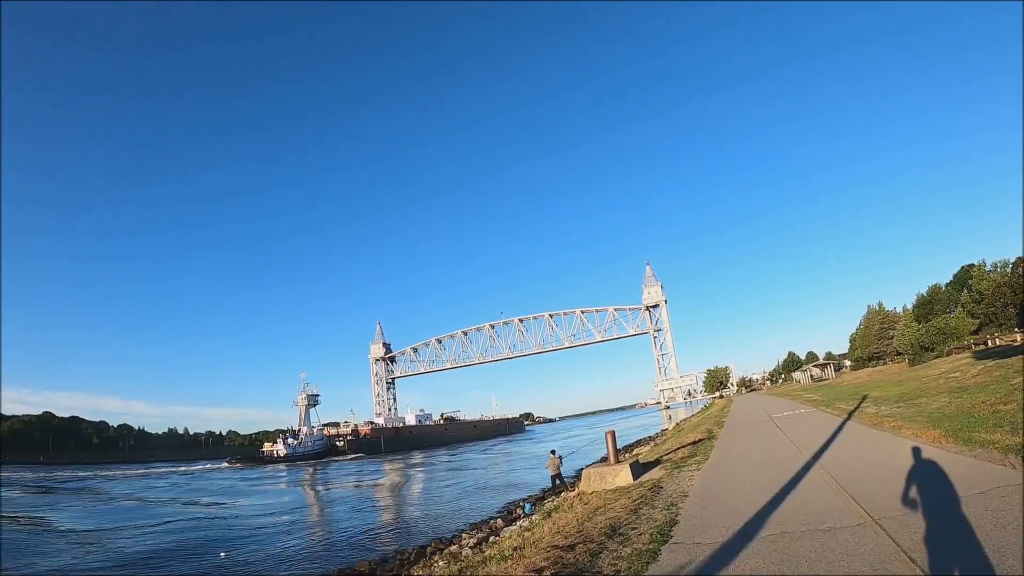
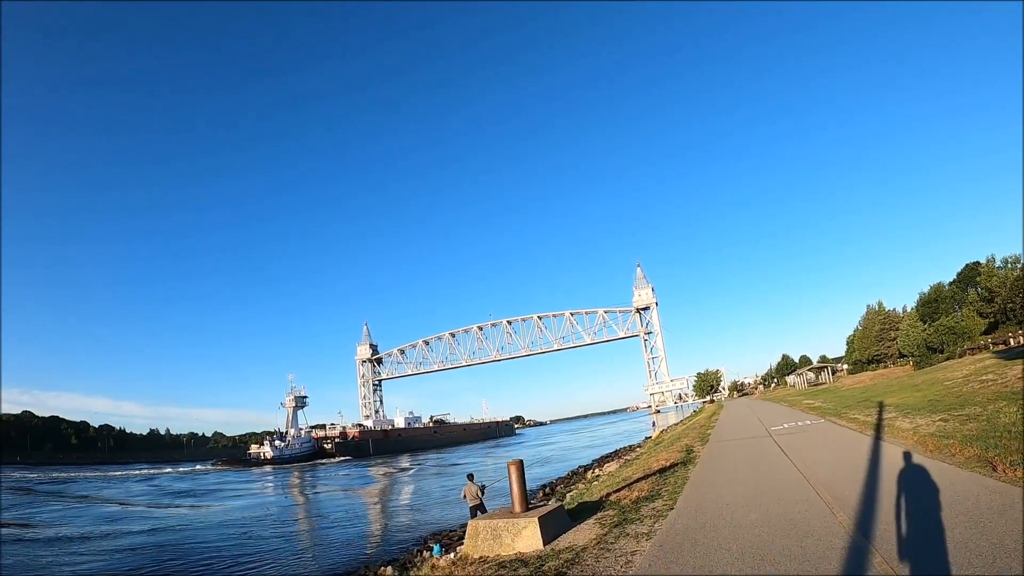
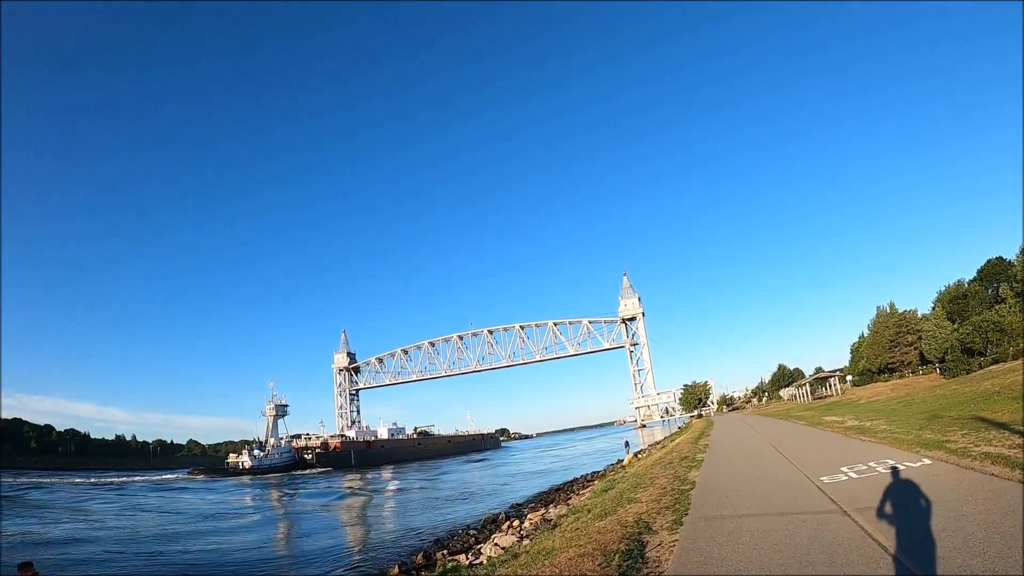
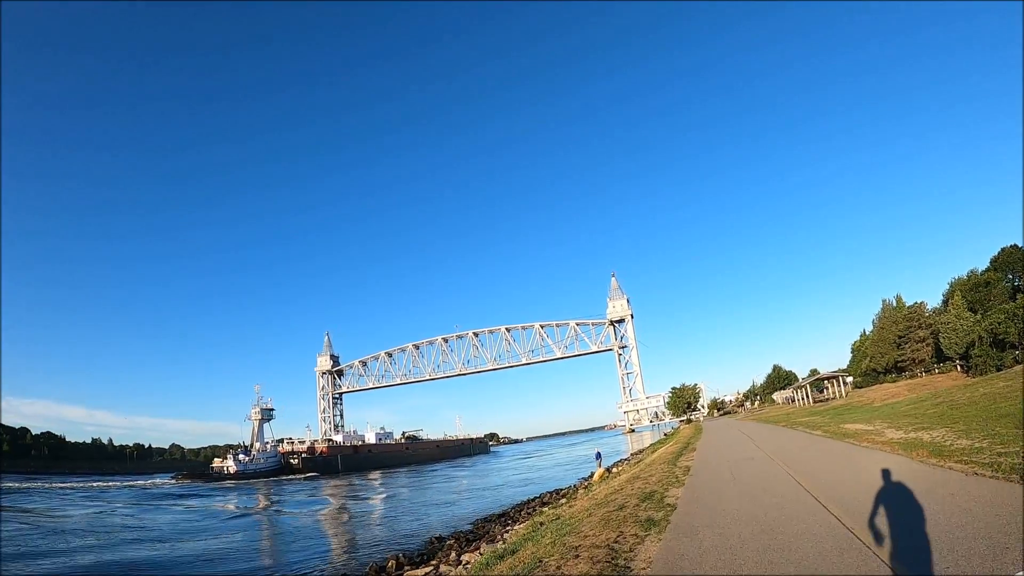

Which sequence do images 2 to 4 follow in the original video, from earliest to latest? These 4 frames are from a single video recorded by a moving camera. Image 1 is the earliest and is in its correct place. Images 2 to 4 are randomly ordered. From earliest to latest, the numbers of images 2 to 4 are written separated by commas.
2, 3, 4
